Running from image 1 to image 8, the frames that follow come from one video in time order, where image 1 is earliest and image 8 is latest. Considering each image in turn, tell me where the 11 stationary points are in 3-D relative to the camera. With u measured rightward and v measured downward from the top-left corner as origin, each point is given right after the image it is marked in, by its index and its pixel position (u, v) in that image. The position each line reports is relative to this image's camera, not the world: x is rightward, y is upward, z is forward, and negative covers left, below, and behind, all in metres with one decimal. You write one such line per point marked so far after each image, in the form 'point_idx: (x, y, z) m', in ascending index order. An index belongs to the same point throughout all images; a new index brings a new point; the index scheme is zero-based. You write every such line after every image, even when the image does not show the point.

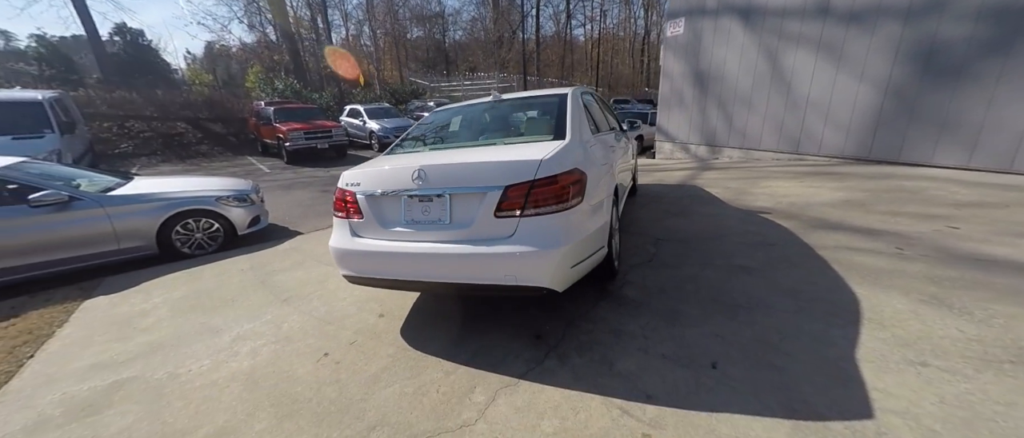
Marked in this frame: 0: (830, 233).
0: (+2.9, -0.1, +3.5) m
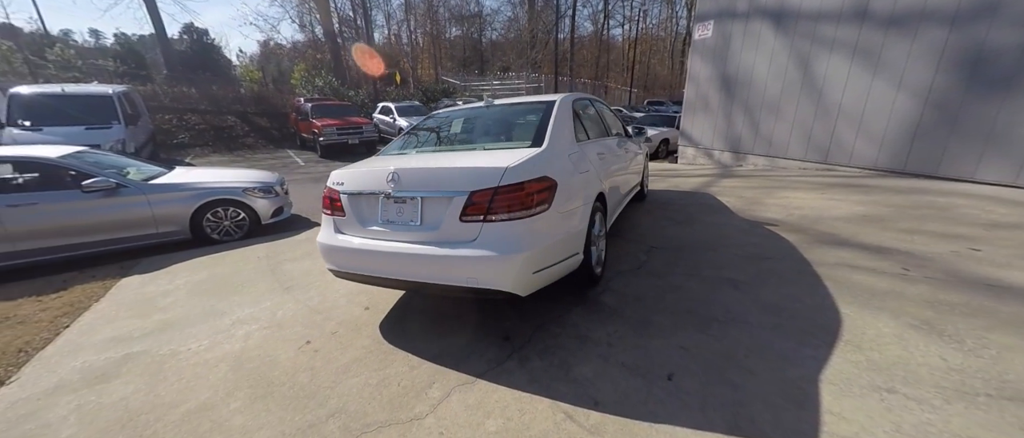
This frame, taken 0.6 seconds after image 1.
0: (+2.8, -0.3, +3.3) m
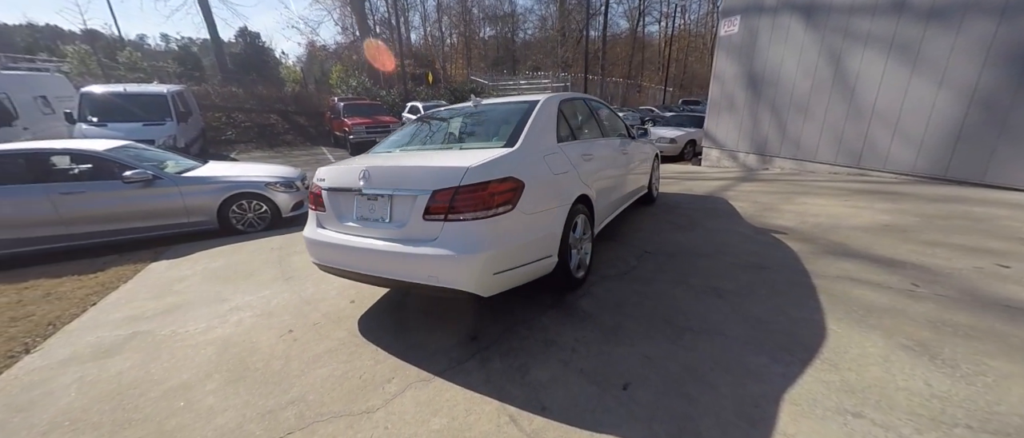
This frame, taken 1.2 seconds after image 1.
0: (+2.6, -0.3, +3.1) m
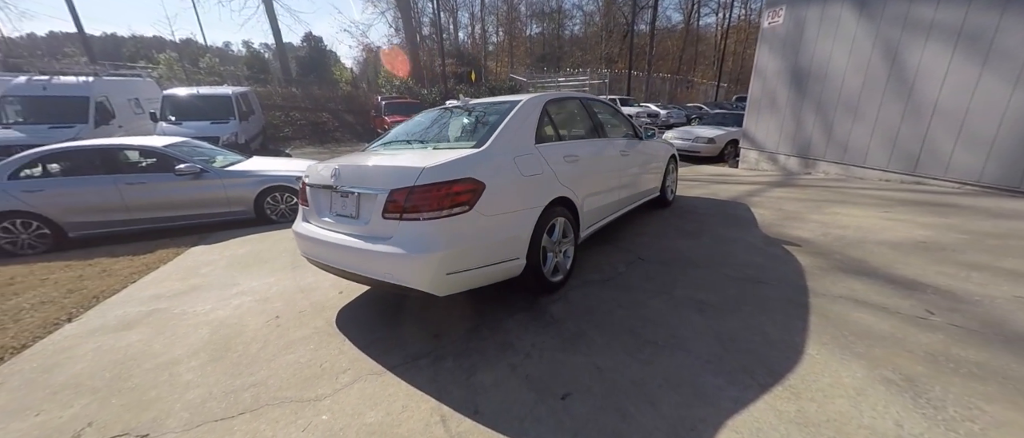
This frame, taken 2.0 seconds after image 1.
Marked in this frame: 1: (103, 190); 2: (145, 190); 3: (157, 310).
0: (+2.5, -0.4, +2.8) m
1: (-5.8, +0.4, +5.5) m
2: (-5.3, +0.4, +5.6) m
3: (-2.9, -0.7, +3.1) m
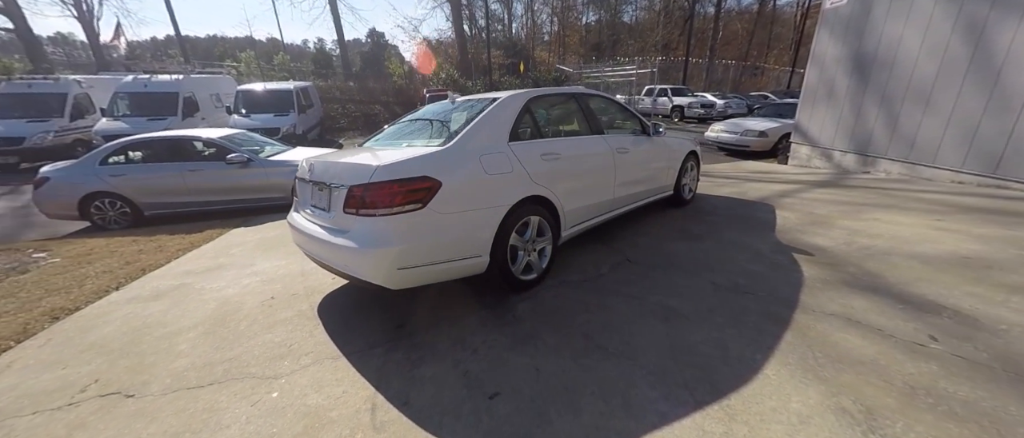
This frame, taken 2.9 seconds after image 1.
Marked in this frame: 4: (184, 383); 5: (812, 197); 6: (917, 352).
0: (+2.2, -0.5, +2.5) m
1: (-5.5, +0.7, +6.2) m
2: (-5.1, +0.7, +6.3) m
3: (-3.0, -0.6, +3.6) m
4: (-1.9, -0.9, +2.2) m
5: (+3.7, +0.3, +4.8) m
6: (+2.1, -0.7, +2.0) m
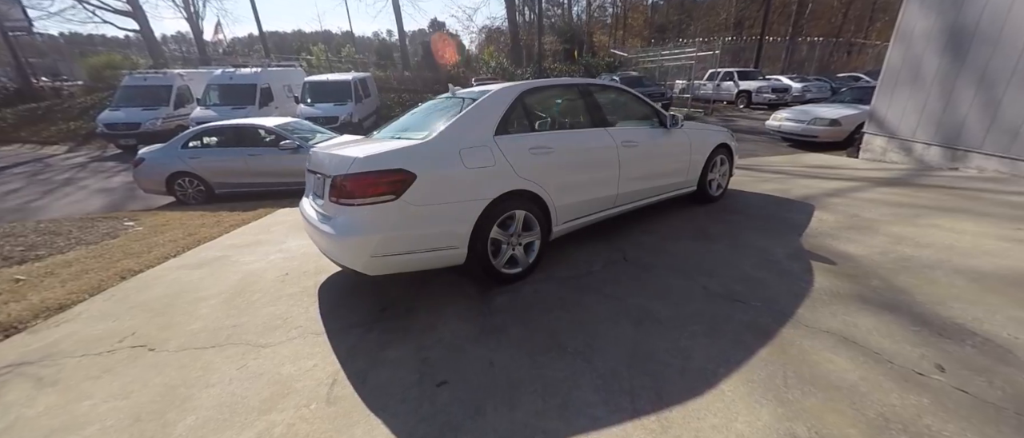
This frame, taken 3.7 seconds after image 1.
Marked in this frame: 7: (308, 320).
0: (+2.0, -0.5, +2.2) m
1: (-5.0, +1.1, +7.0) m
2: (-4.6, +1.0, +7.1) m
3: (-3.0, -0.4, +4.0) m
4: (-2.1, -0.8, +2.5) m
5: (+3.9, +0.2, +4.2) m
6: (+1.8, -0.7, +1.7) m
7: (-1.4, -0.7, +2.7) m
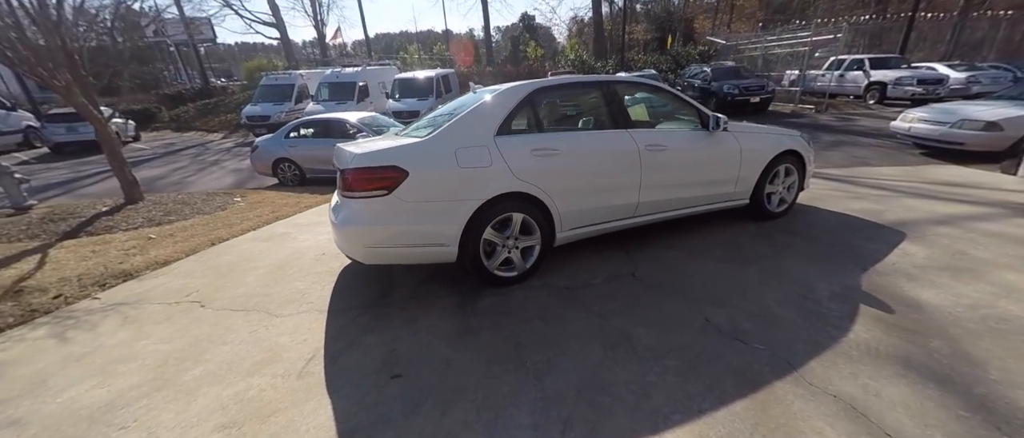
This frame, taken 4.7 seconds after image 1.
0: (+1.7, -0.7, +1.7) m
1: (-3.9, +1.5, +8.0) m
2: (-3.4, +1.4, +7.9) m
3: (-2.7, -0.2, +4.6) m
4: (-2.2, -0.7, +3.0) m
5: (+4.1, -0.1, +3.2) m
6: (+1.4, -0.9, +1.3) m
7: (-1.5, -0.6, +3.0) m
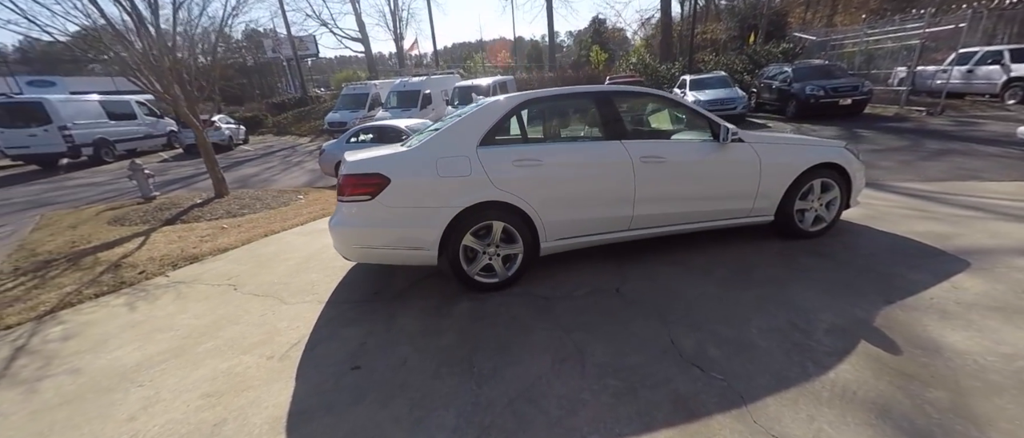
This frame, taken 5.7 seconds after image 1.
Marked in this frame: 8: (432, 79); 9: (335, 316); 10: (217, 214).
0: (+1.4, -0.8, +1.5) m
1: (-3.0, +1.5, +8.7) m
2: (-2.5, +1.4, +8.5) m
3: (-2.5, -0.2, +5.1) m
4: (-2.3, -0.6, +3.4) m
5: (+3.9, -0.3, +2.5) m
6: (+0.9, -1.0, +1.1) m
7: (-1.6, -0.6, +3.3) m
8: (-3.1, +5.7, +15.5) m
9: (-1.3, -0.7, +2.9) m
10: (-4.9, +0.1, +6.5) m
